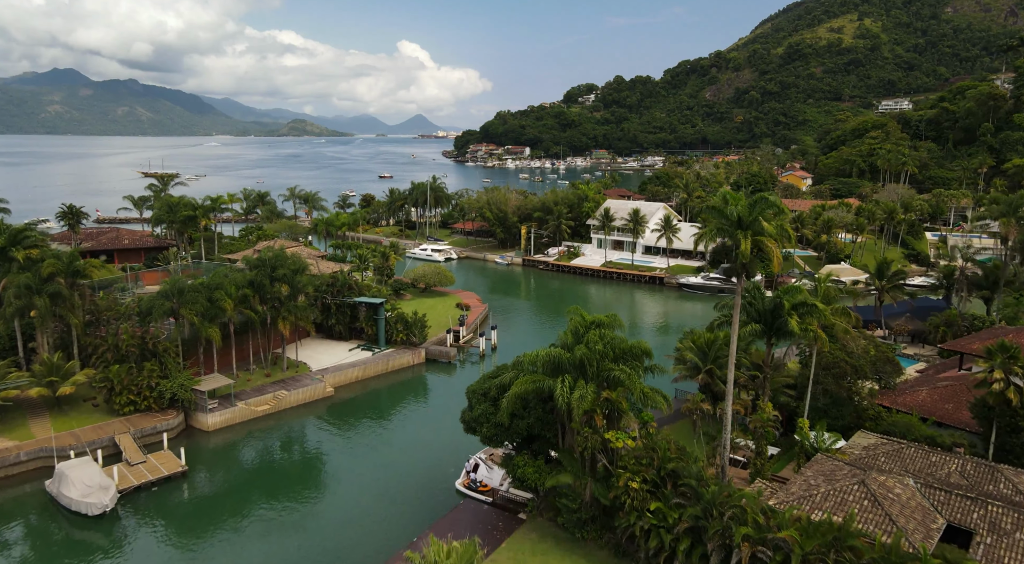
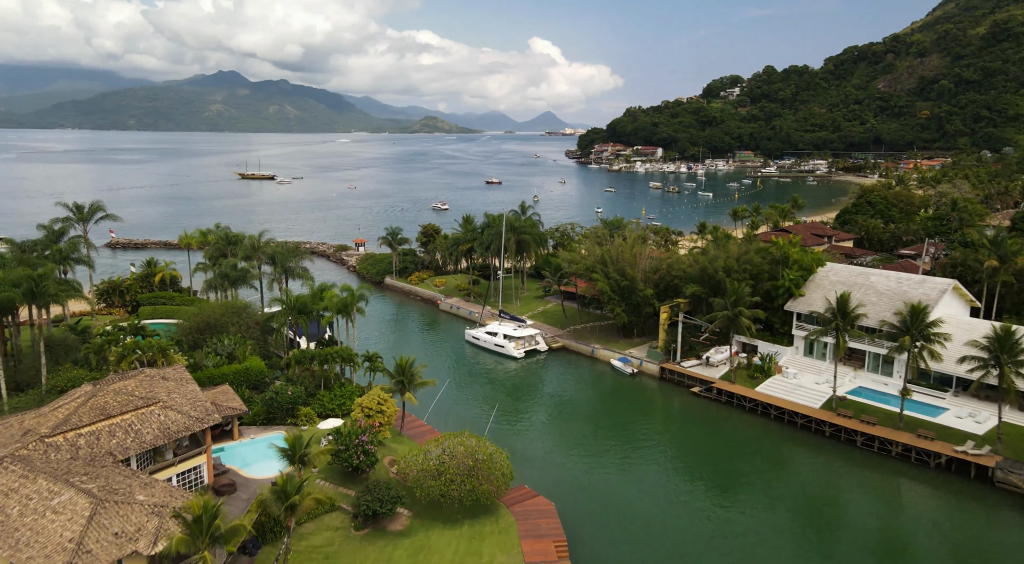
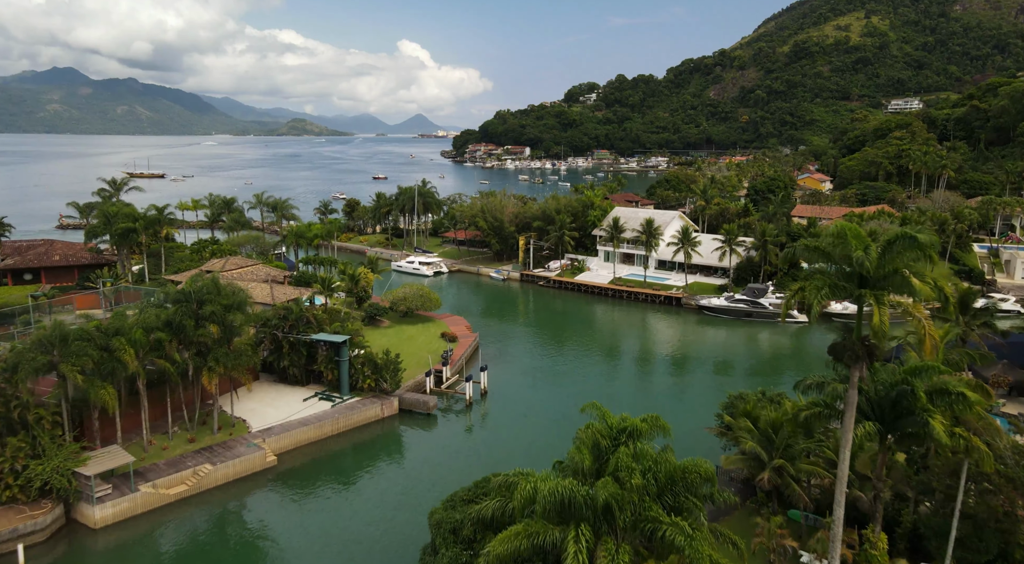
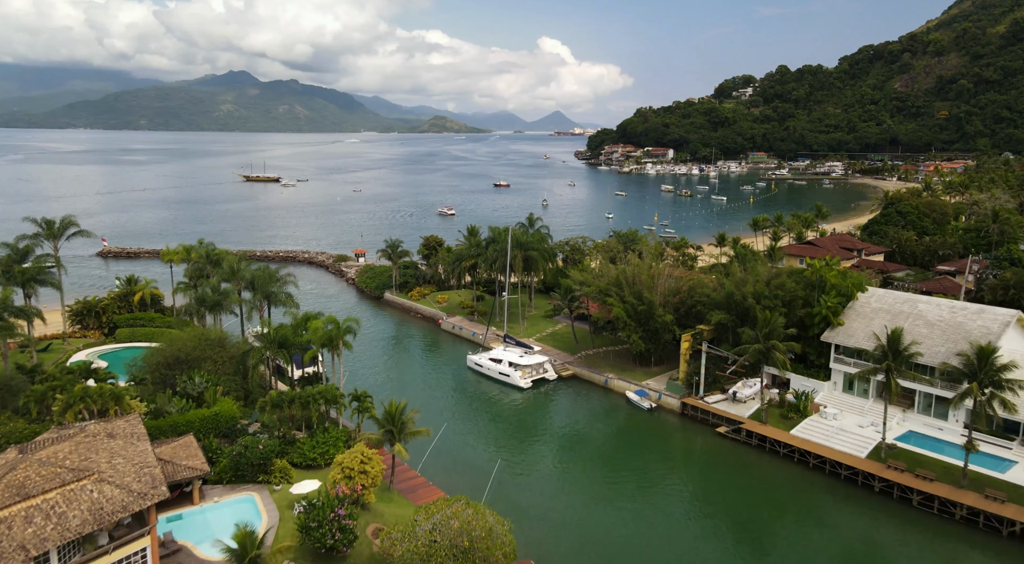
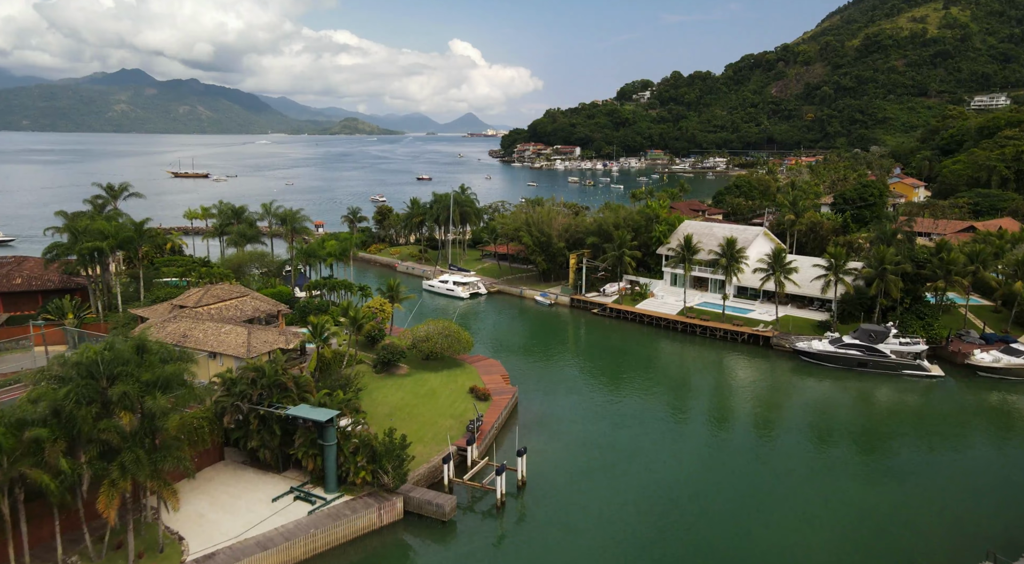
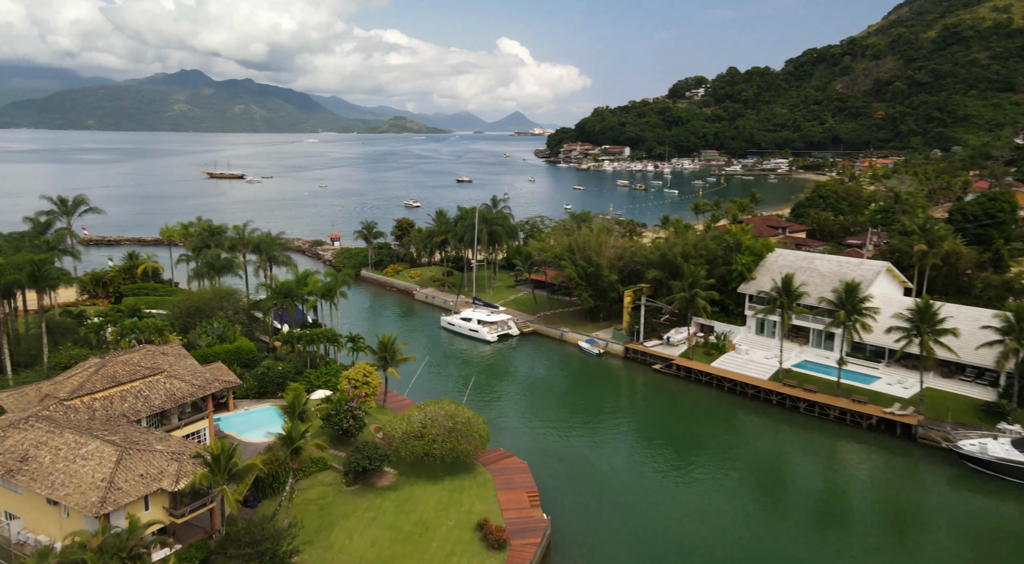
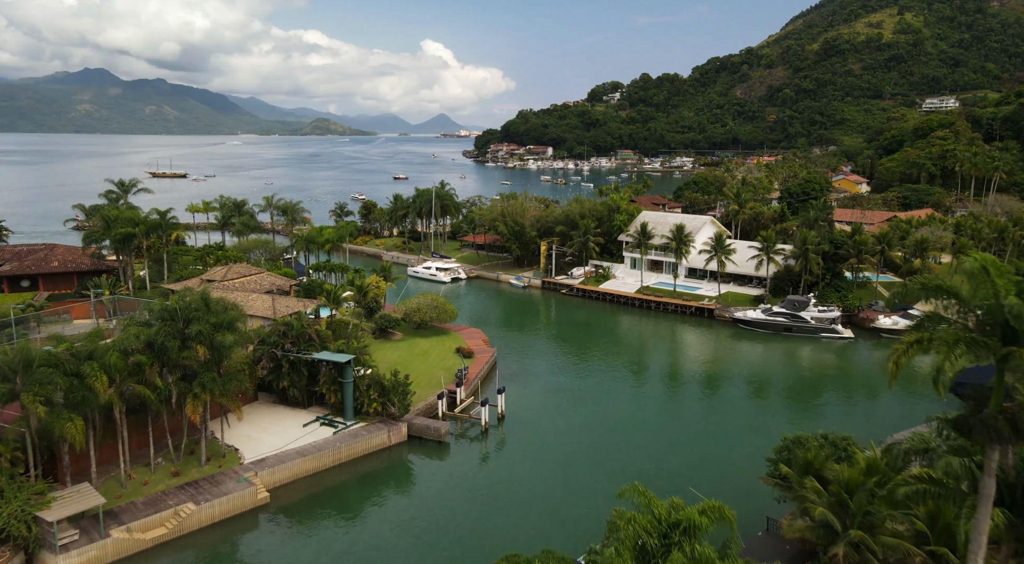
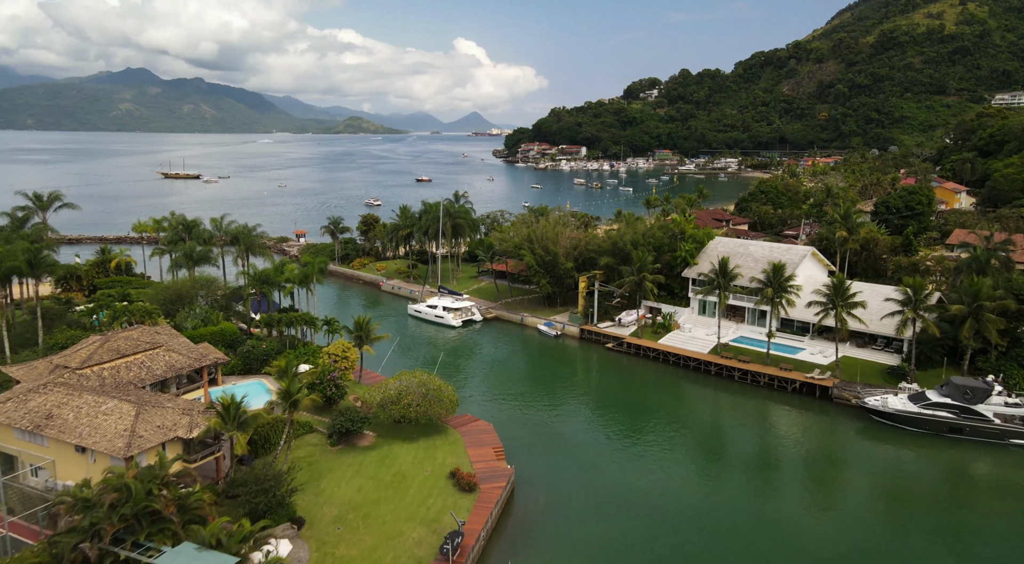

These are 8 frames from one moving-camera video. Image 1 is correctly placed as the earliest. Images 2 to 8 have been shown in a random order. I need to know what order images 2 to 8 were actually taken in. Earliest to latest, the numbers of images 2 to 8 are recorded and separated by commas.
3, 7, 5, 8, 6, 2, 4
